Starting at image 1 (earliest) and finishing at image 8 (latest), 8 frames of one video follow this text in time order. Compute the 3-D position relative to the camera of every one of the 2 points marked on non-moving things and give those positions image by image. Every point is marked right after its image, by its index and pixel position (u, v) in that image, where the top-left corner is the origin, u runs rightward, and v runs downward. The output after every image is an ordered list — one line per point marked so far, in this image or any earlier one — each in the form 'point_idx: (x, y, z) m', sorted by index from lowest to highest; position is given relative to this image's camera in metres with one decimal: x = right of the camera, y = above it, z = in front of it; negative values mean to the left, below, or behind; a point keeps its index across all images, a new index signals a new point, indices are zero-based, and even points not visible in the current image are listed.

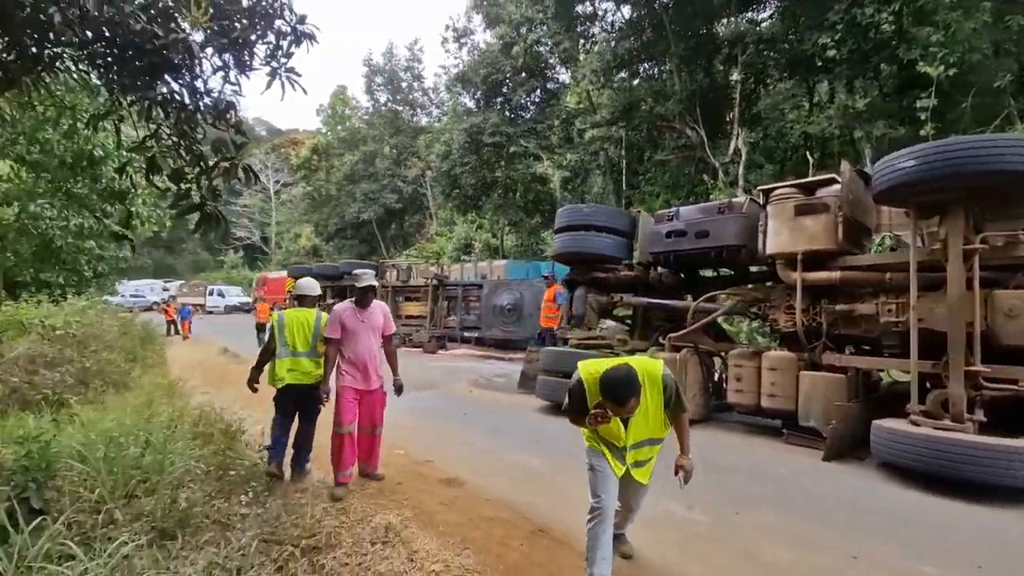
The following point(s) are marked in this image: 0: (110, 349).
0: (-9.1, -1.4, +11.5) m
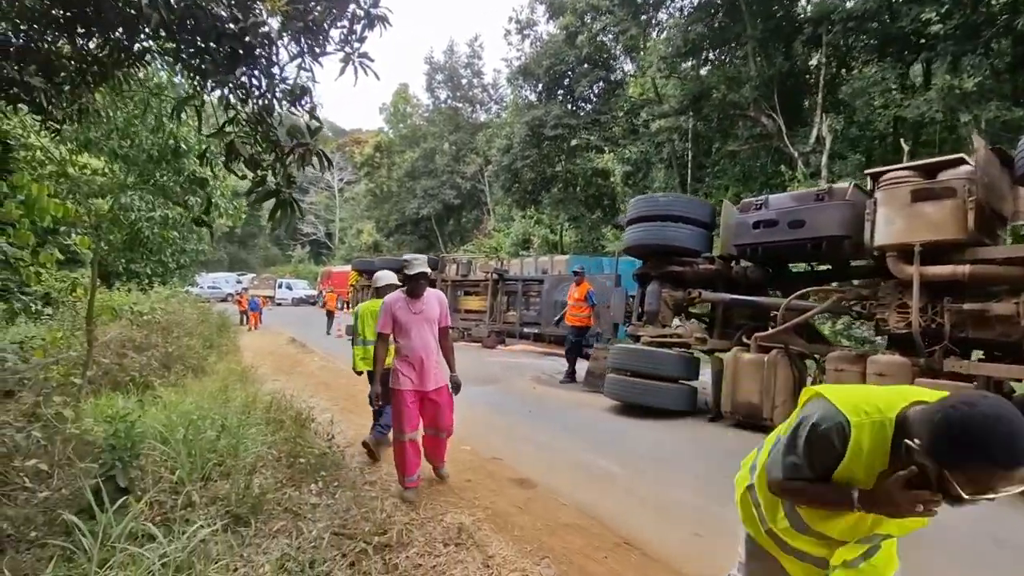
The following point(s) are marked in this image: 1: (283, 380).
0: (-7.6, -1.1, +12.1) m
1: (-4.5, -1.8, +10.1) m
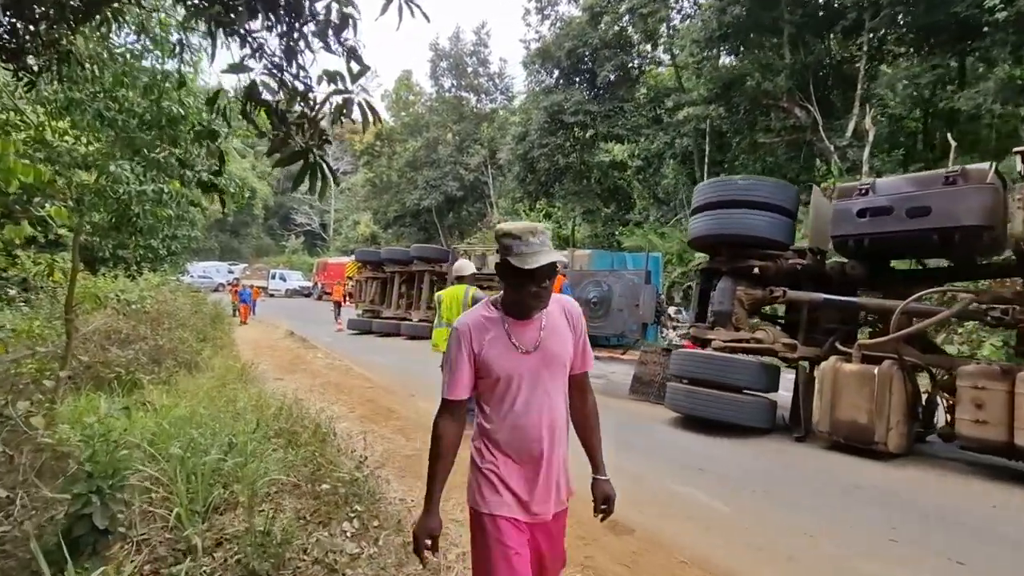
0: (-7.1, -0.9, +11.1) m
1: (-4.0, -1.6, +9.1) m
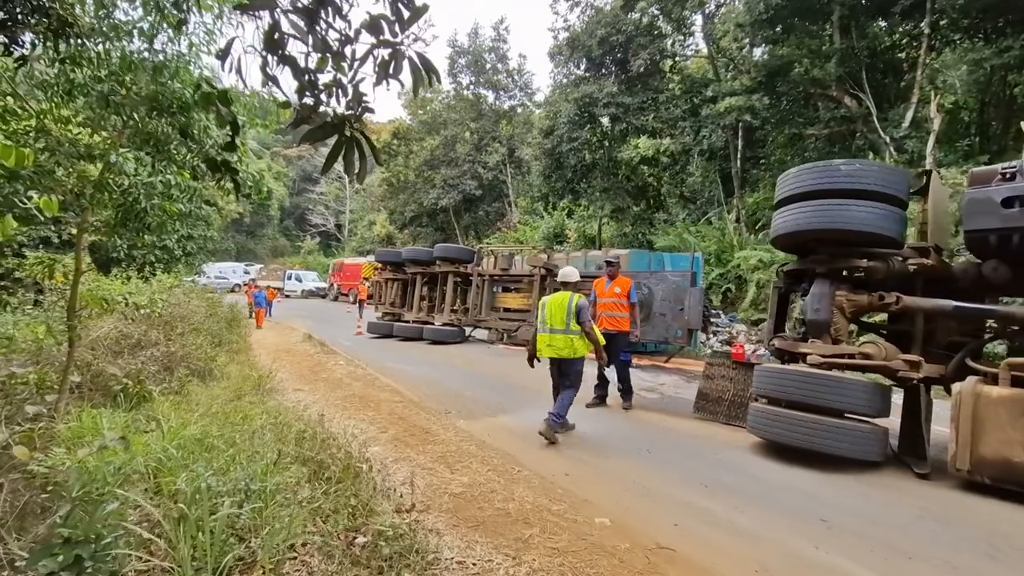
0: (-6.4, -0.9, +10.4) m
1: (-3.3, -1.7, +8.3) m
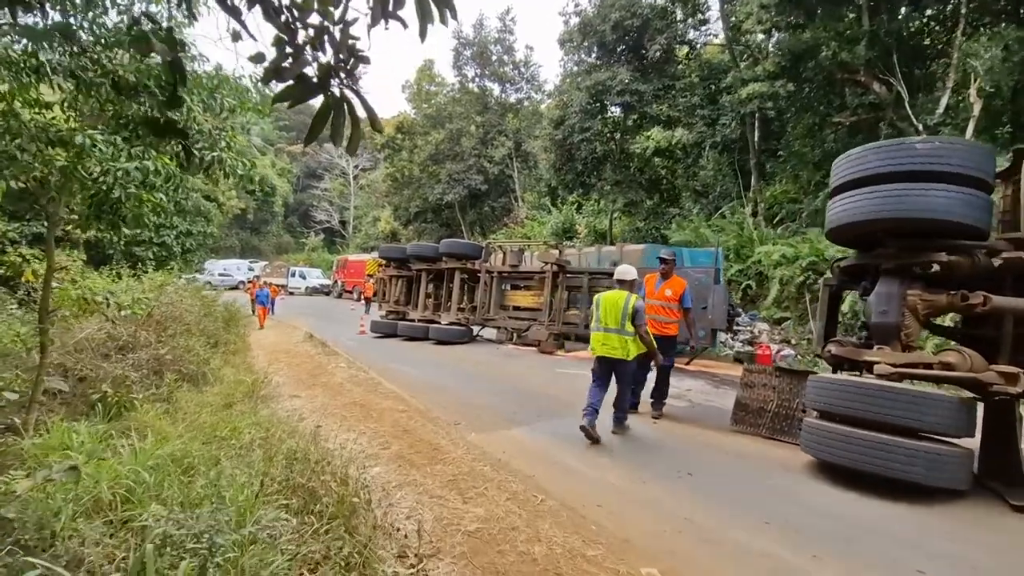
0: (-6.2, -0.9, +9.8) m
1: (-3.1, -1.6, +7.7) m
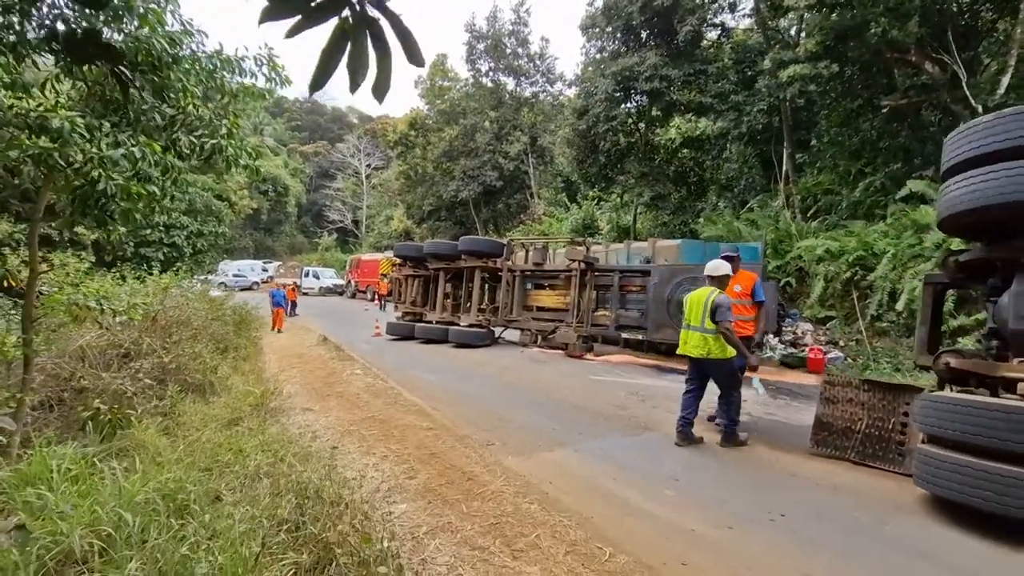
0: (-5.7, -0.9, +9.2) m
1: (-2.7, -1.7, +7.0) m
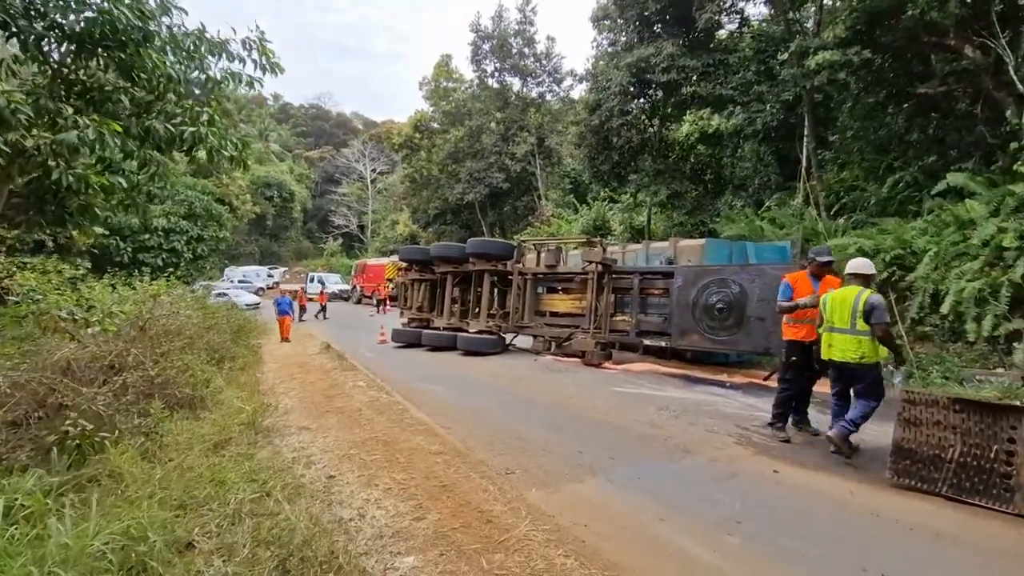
0: (-5.5, -1.0, +8.6) m
1: (-2.4, -1.7, +6.4) m
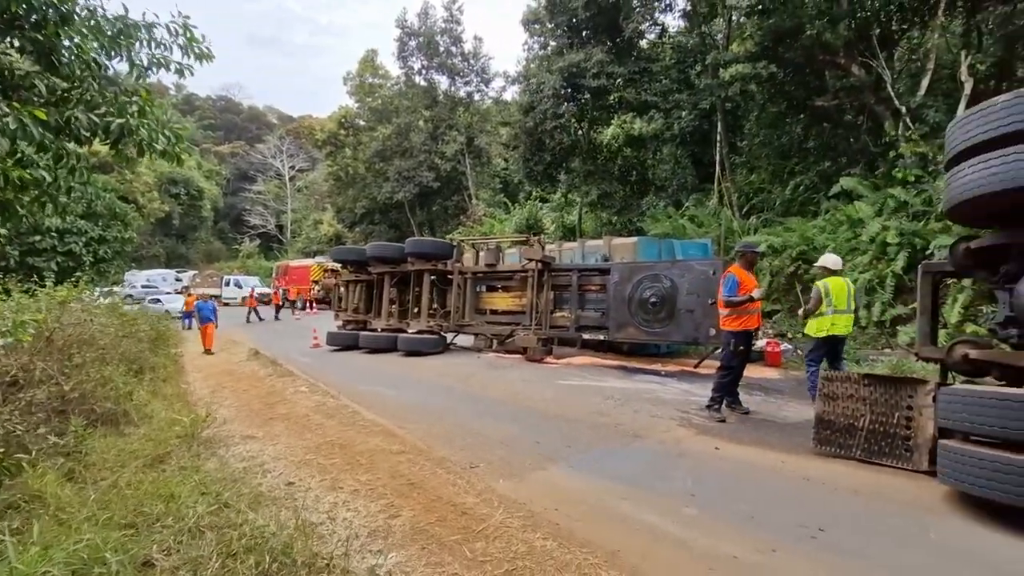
0: (-6.3, -1.1, +7.9) m
1: (-3.0, -1.8, +6.1) m
